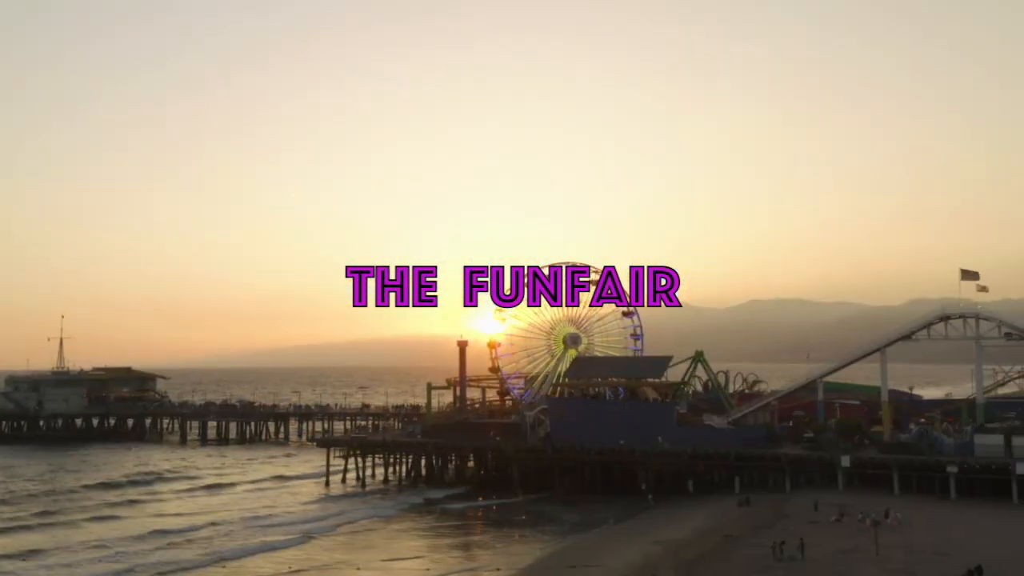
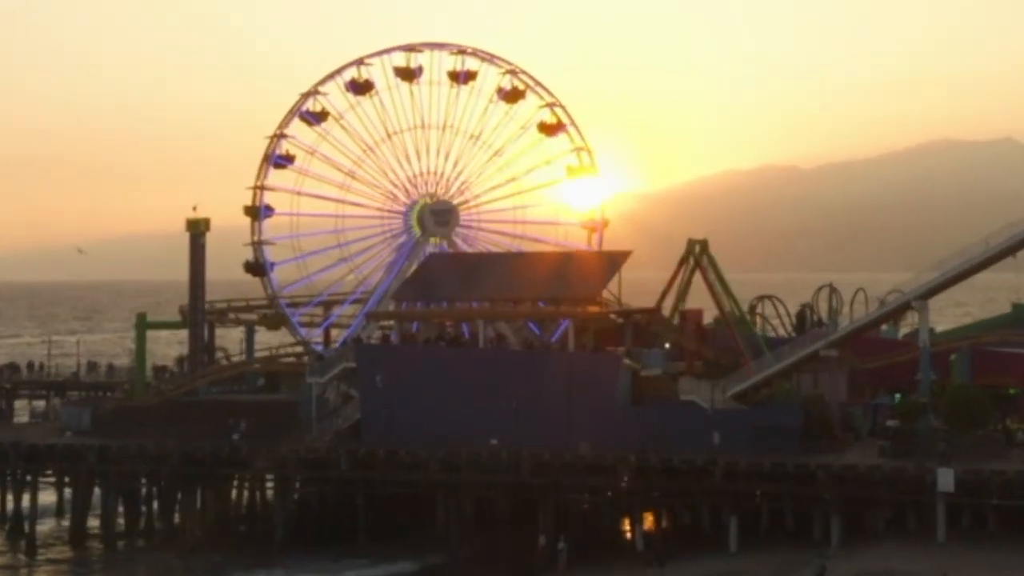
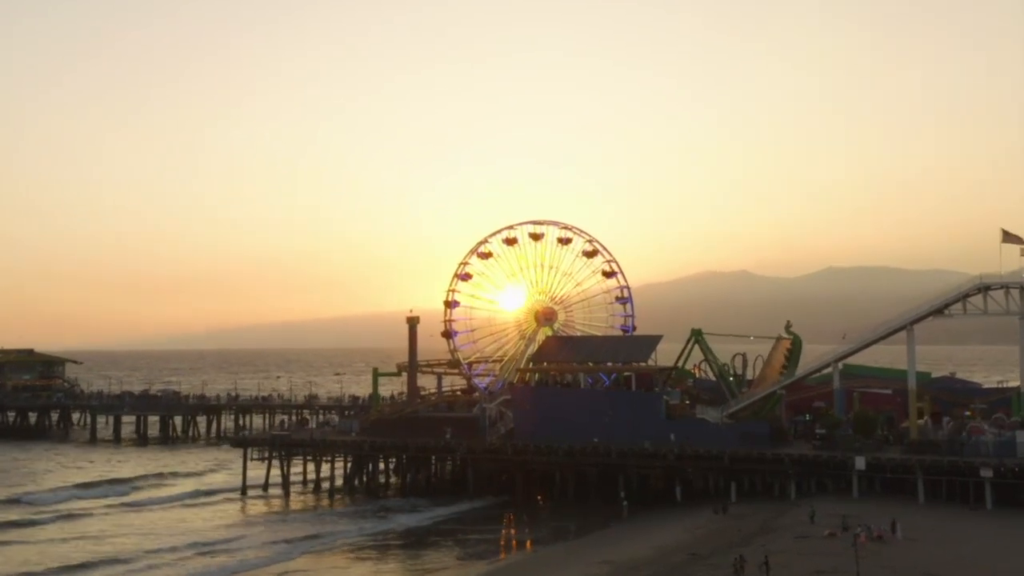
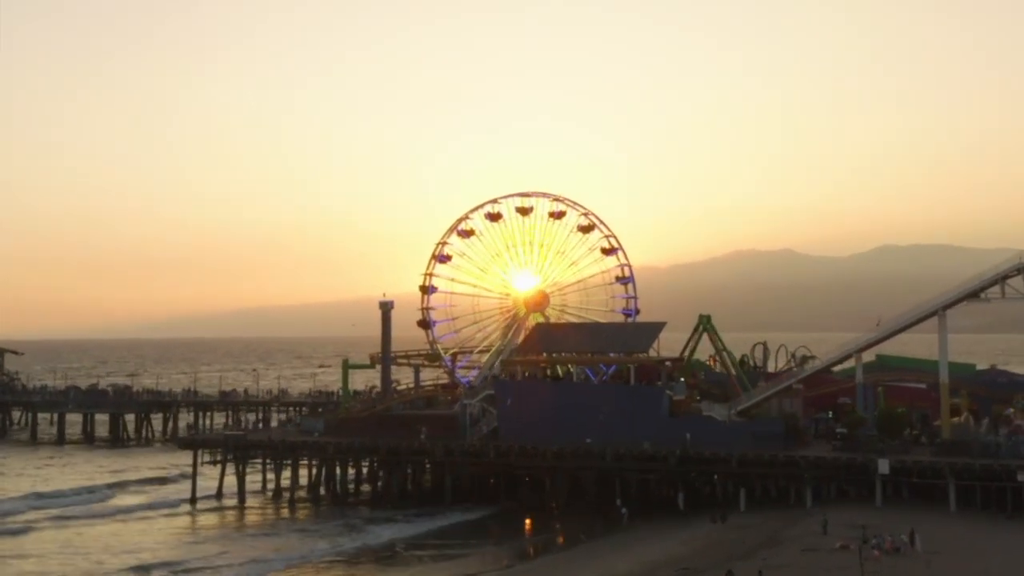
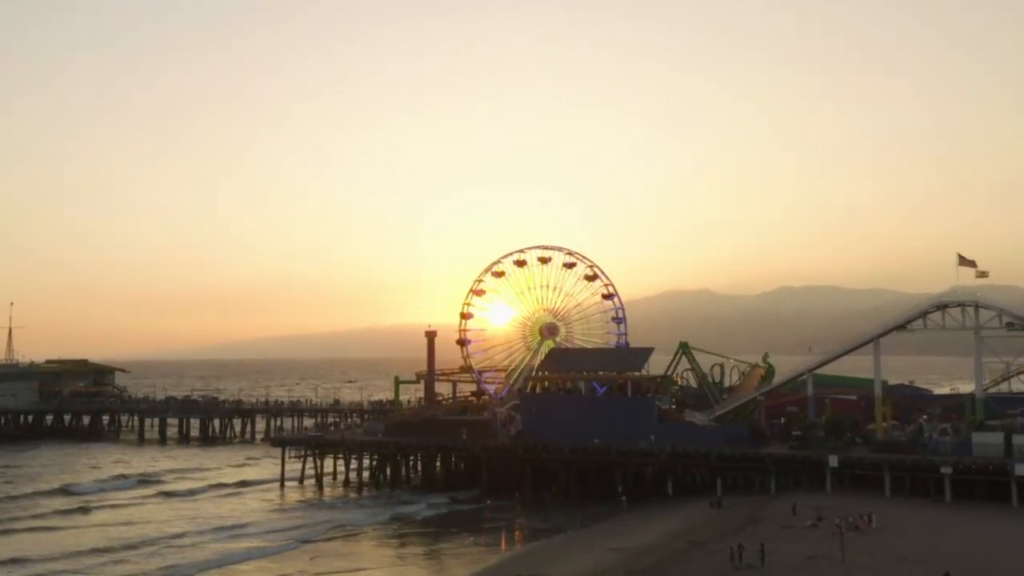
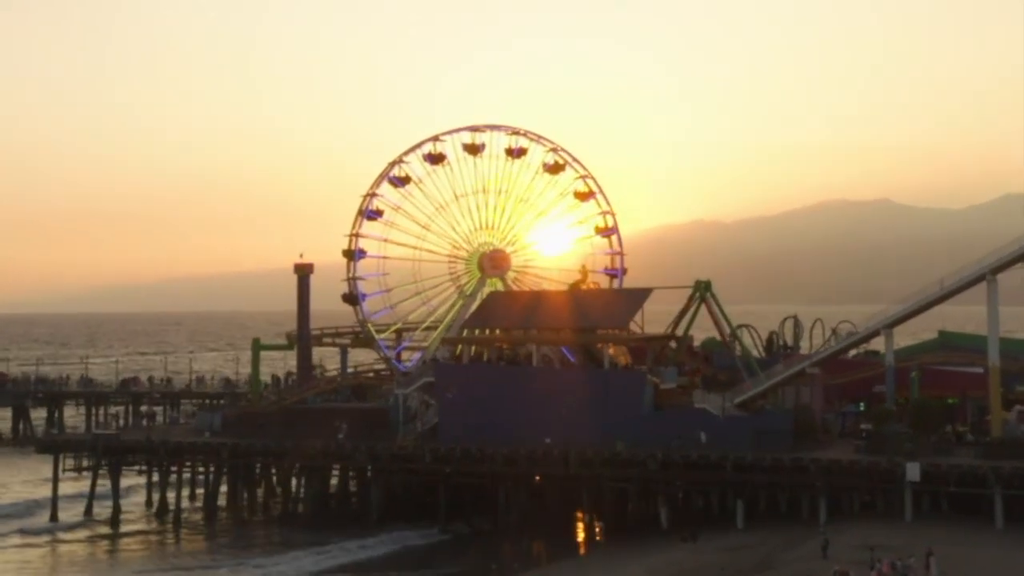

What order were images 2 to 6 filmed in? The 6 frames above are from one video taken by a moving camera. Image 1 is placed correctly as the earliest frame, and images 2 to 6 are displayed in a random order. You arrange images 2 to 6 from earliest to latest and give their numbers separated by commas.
5, 3, 4, 6, 2
